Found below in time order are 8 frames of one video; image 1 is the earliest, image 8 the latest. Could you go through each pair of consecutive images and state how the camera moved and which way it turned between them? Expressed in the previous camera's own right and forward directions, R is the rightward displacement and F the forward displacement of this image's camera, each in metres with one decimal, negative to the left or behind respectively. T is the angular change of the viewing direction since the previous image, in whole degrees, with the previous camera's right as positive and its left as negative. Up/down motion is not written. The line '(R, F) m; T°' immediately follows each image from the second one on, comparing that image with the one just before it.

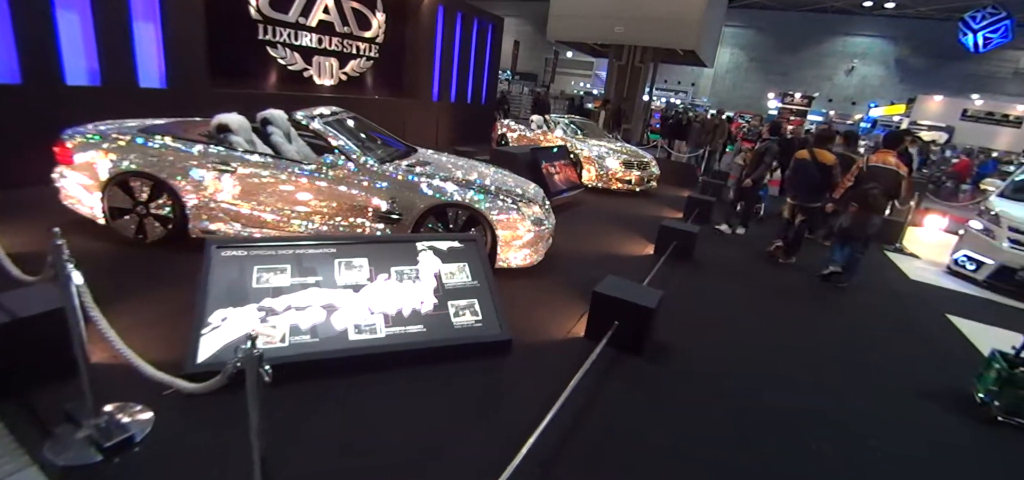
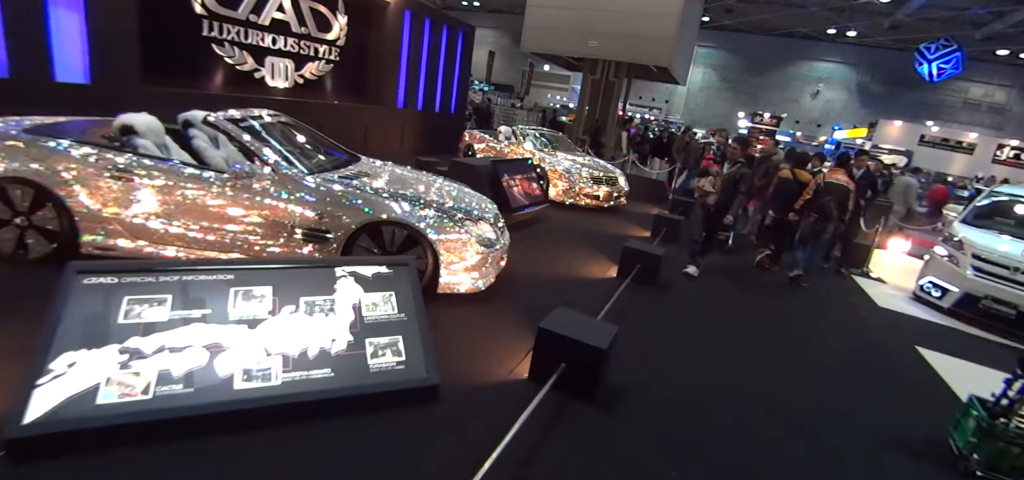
(+0.2, +0.4) m; +3°
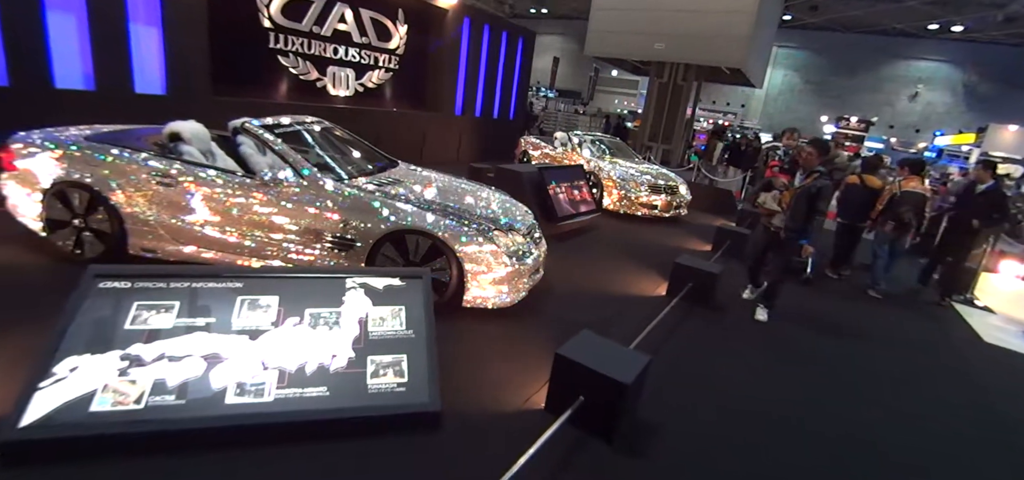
(+0.2, +0.3) m; -8°
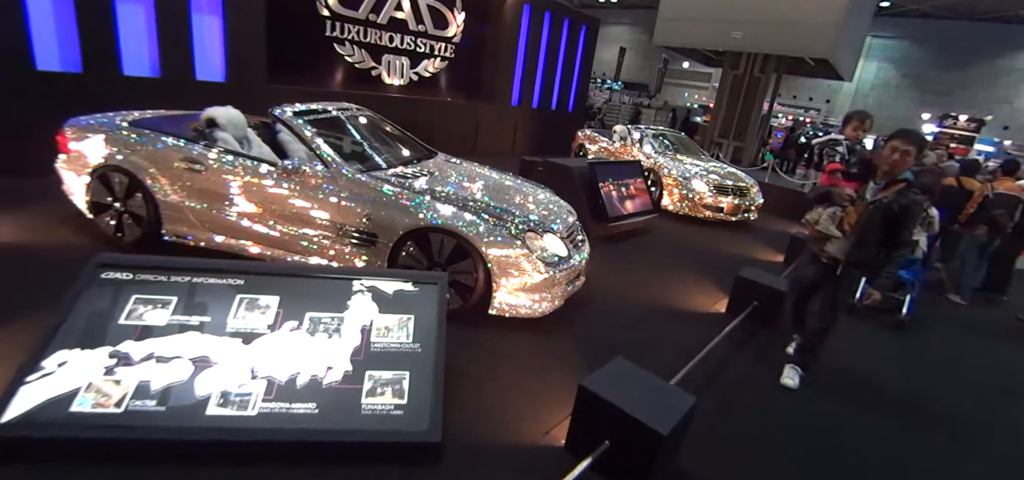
(+0.2, +0.3) m; -7°
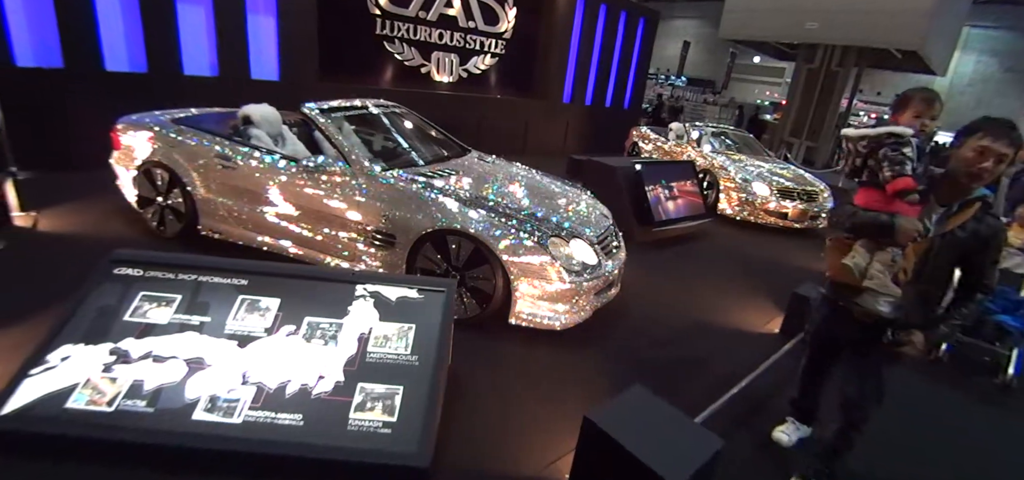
(+0.2, +0.2) m; -7°
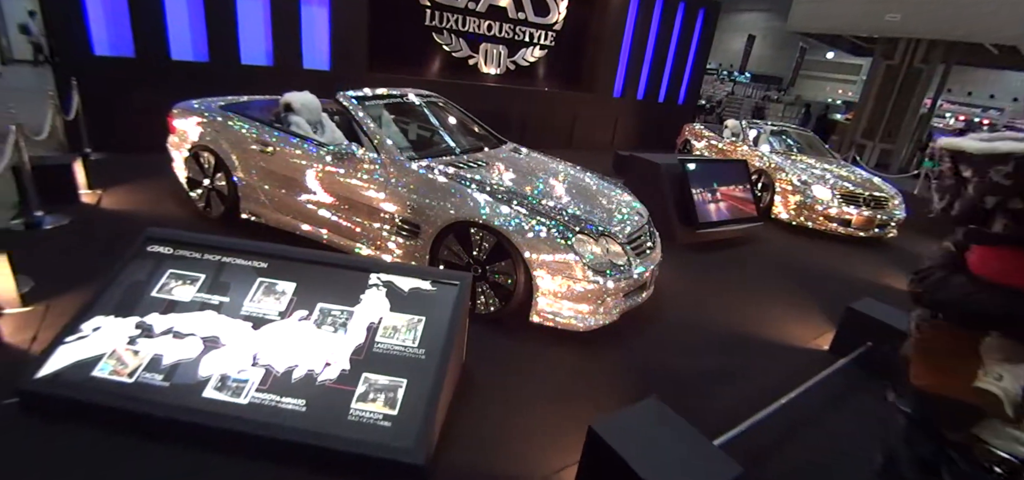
(+0.1, +0.1) m; -6°
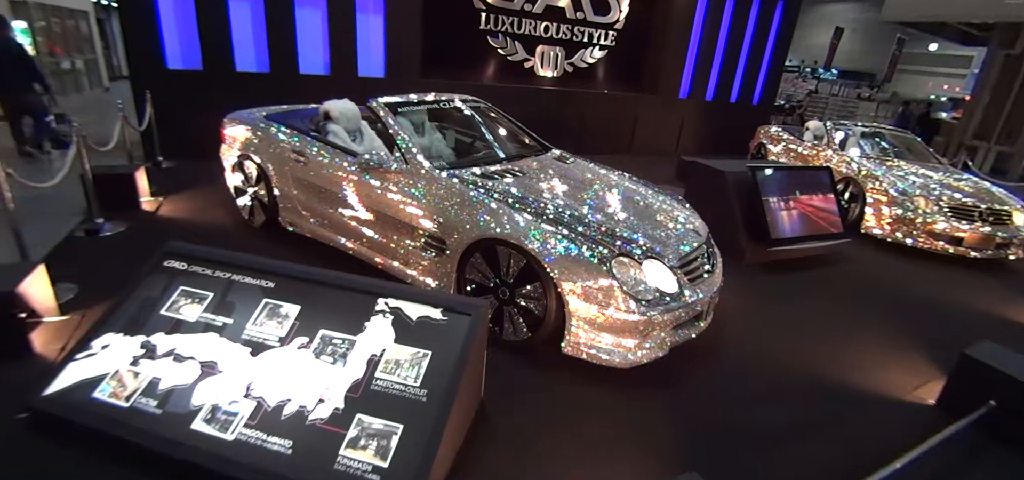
(+0.2, +0.3) m; -8°
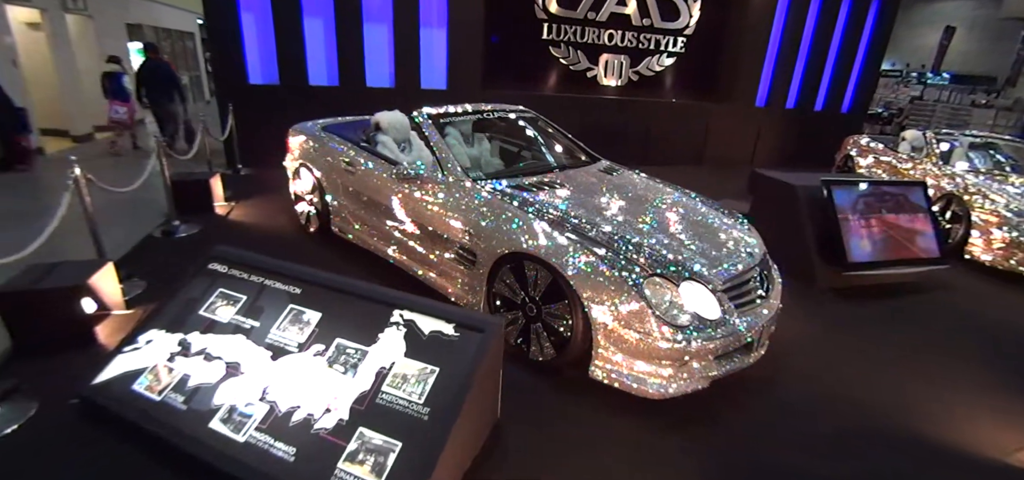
(+0.2, +0.1) m; -8°
